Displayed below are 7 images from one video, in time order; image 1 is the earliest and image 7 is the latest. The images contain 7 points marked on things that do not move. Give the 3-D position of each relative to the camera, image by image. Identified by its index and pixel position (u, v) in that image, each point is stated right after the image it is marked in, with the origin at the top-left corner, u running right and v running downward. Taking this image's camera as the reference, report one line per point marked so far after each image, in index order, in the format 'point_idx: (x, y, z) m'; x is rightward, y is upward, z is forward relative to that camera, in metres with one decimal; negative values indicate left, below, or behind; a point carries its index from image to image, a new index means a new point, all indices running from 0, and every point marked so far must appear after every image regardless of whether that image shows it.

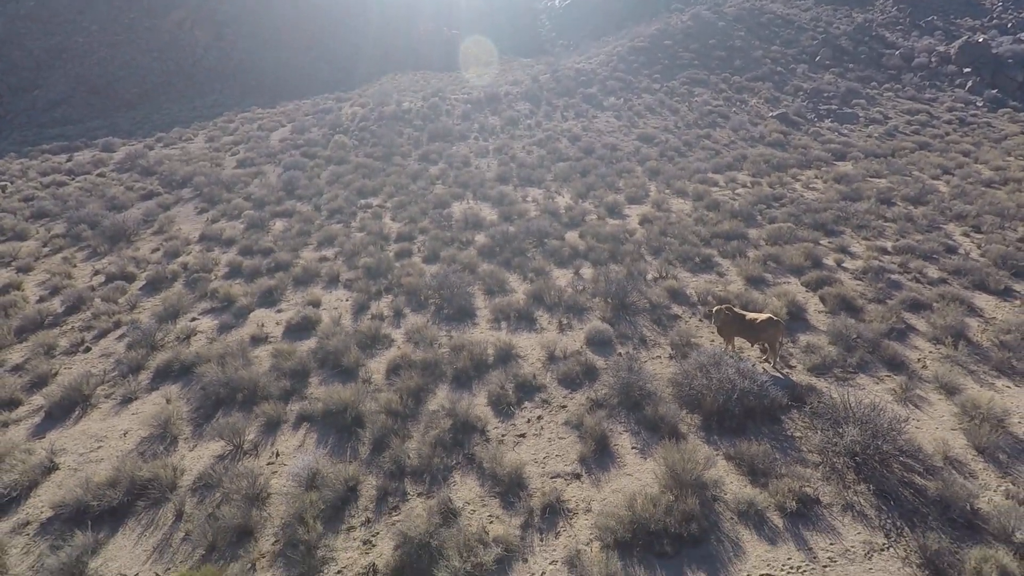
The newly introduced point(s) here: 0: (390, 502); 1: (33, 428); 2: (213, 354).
0: (-1.3, -2.4, +6.5) m
1: (-6.7, -2.0, +8.2) m
2: (-5.0, -1.1, +9.8) m
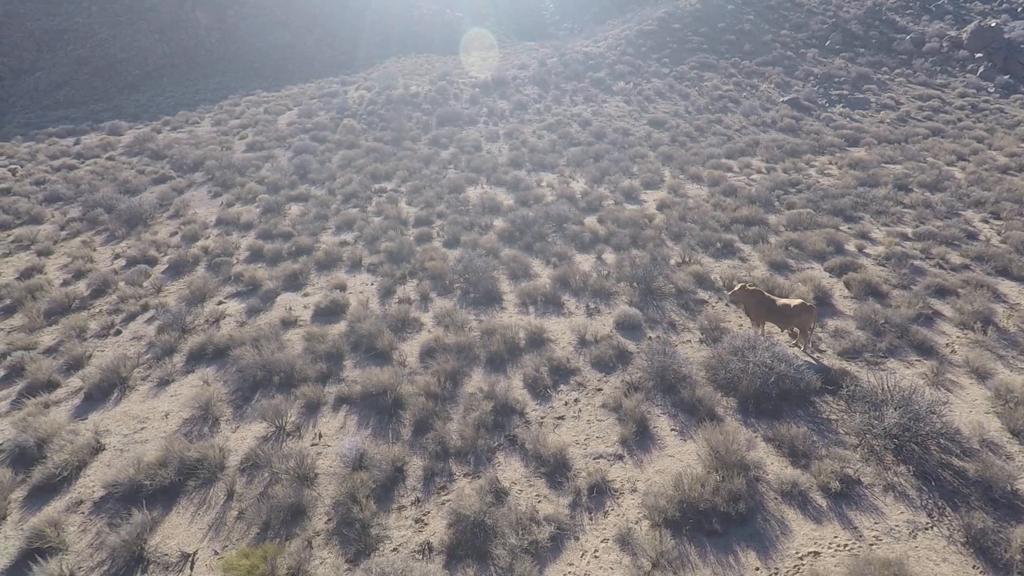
0: (-0.8, -2.2, +6.6) m
1: (-6.2, -1.7, +8.3) m
2: (-4.5, -0.8, +9.9) m
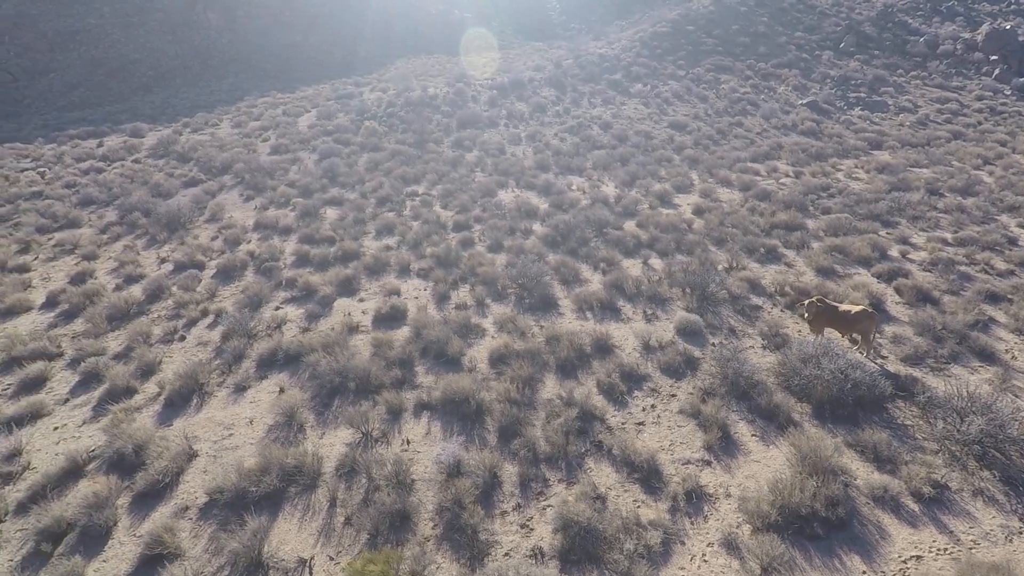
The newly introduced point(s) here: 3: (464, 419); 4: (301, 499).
0: (+0.3, -2.3, +6.8) m
1: (-5.1, -1.8, +8.5) m
2: (-3.4, -0.9, +10.1) m
3: (-0.6, -1.8, +8.0) m
4: (-2.4, -2.4, +6.8) m
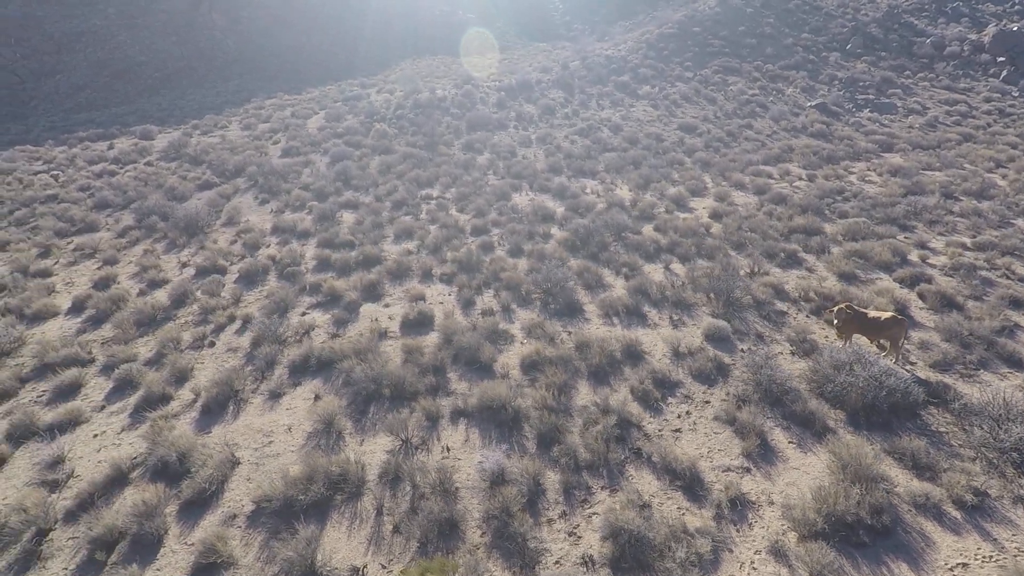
0: (+0.8, -2.4, +6.9) m
1: (-4.6, -2.0, +8.6) m
2: (-2.9, -1.0, +10.1) m
3: (-0.1, -1.9, +8.1) m
4: (-1.9, -2.5, +6.8) m
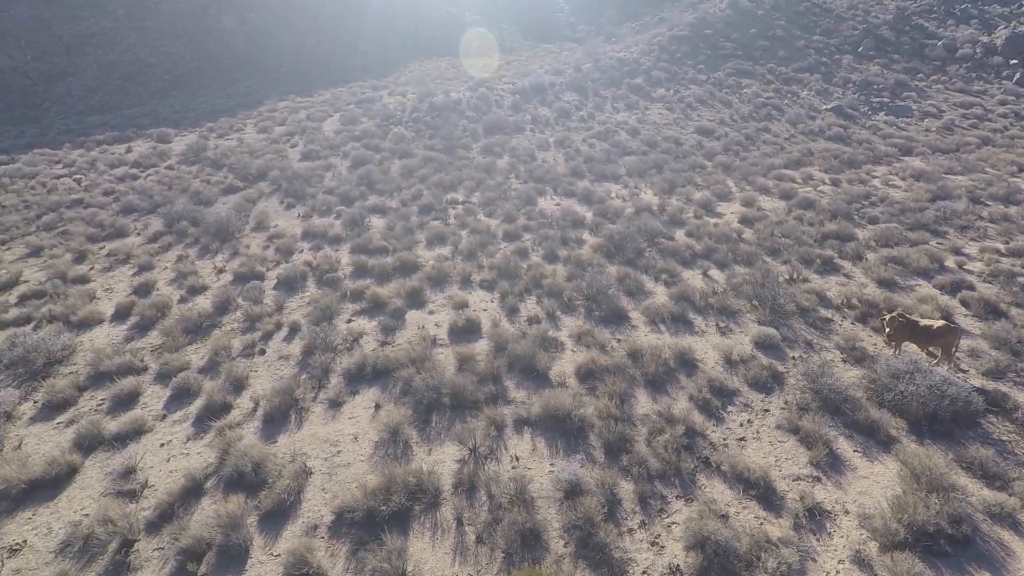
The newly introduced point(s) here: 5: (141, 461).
0: (+1.7, -2.6, +7.0) m
1: (-3.7, -2.1, +8.6) m
2: (-2.0, -1.2, +10.2) m
3: (+0.8, -2.1, +8.2) m
4: (-1.0, -2.7, +6.9) m
5: (-5.1, -2.4, +8.1) m
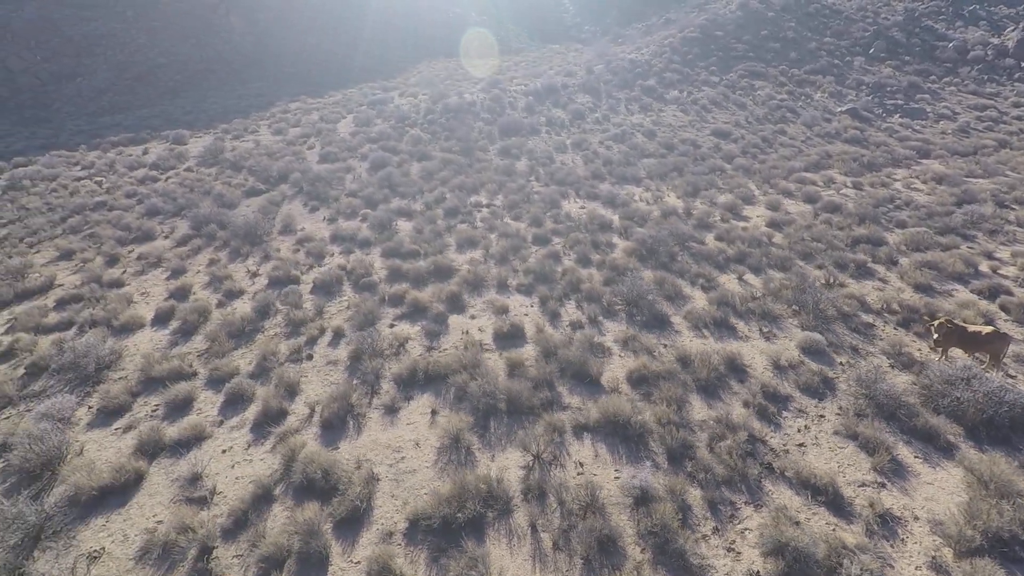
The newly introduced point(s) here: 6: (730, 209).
0: (+2.6, -2.7, +7.1) m
1: (-2.8, -2.2, +8.7) m
2: (-1.1, -1.3, +10.3) m
3: (+1.6, -2.2, +8.3) m
4: (-0.1, -2.8, +7.0) m
5: (-4.3, -2.5, +8.2) m
6: (+6.8, +2.5, +18.5) m
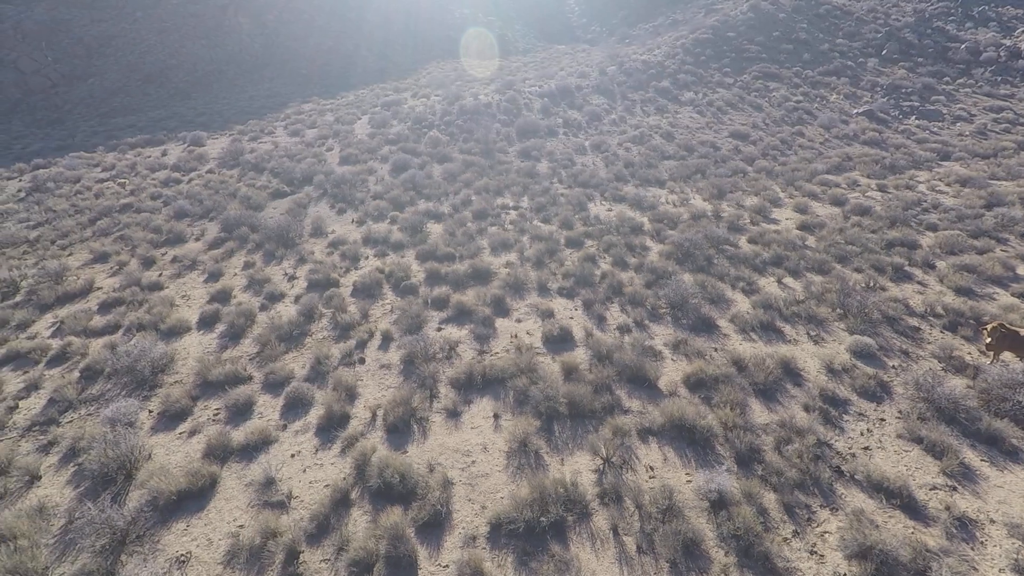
0: (+3.5, -2.8, +7.2) m
1: (-1.9, -2.3, +8.8) m
2: (-0.1, -1.4, +10.4) m
3: (+2.6, -2.2, +8.4) m
4: (+0.8, -2.9, +7.1) m
5: (-3.3, -2.6, +8.3) m
6: (+7.8, +2.4, +18.6) m
